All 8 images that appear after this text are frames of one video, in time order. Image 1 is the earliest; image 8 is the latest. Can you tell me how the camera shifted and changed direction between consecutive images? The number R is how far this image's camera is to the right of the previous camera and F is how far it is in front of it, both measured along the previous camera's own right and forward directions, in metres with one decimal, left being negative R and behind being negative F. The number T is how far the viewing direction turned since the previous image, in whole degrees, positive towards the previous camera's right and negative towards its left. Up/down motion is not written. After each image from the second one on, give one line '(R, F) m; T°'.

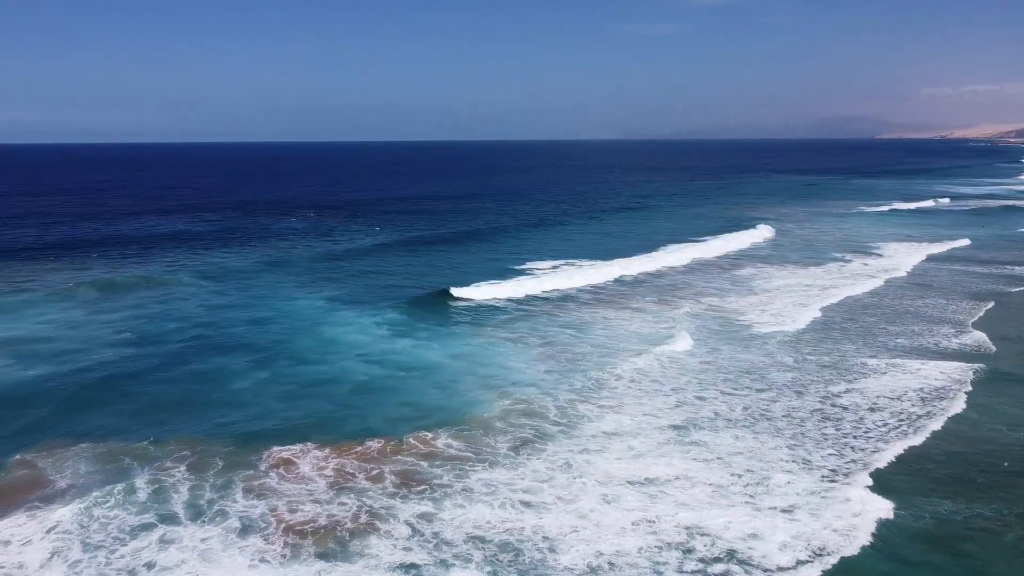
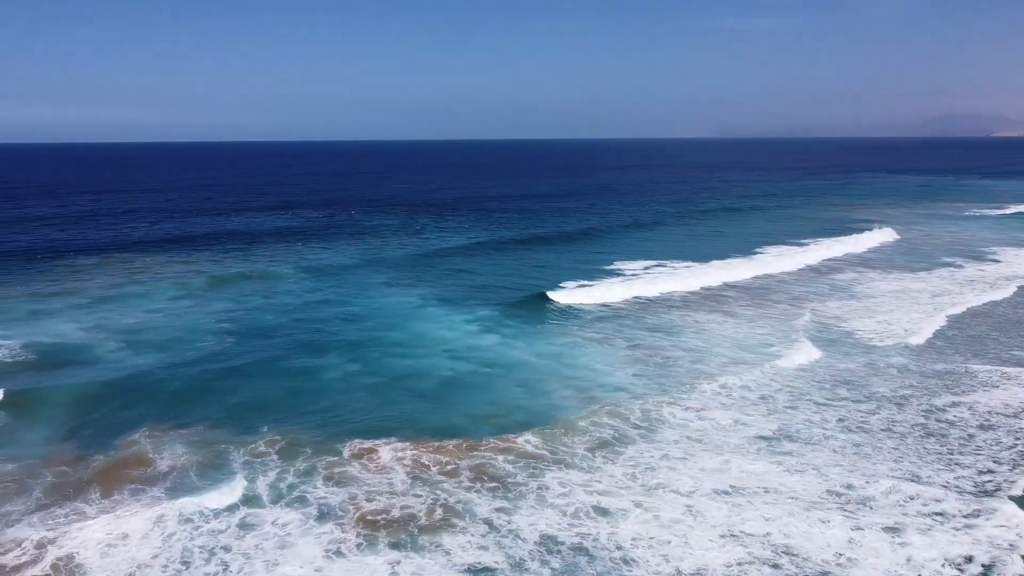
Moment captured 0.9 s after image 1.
(+0.1, +0.2) m; -7°
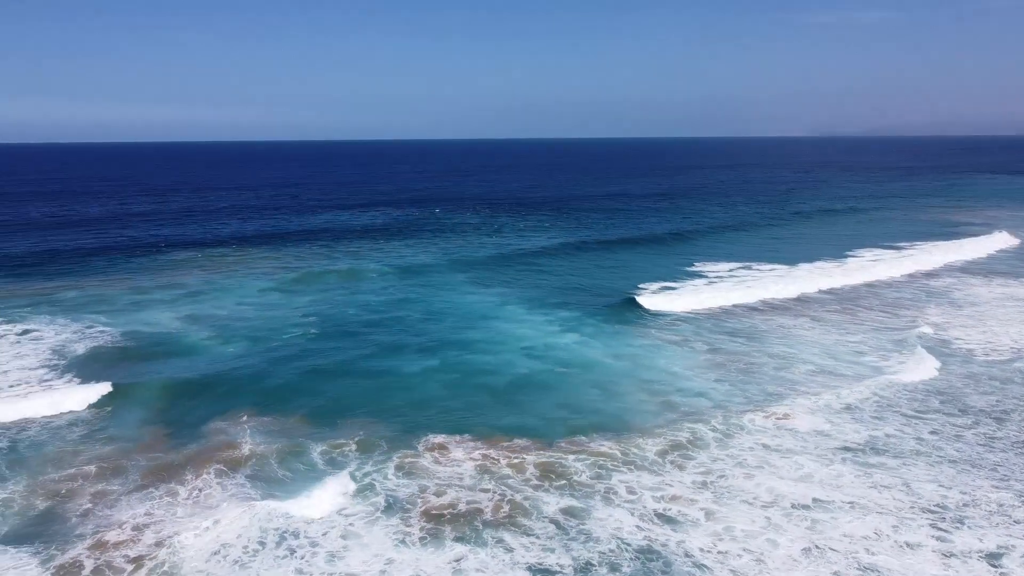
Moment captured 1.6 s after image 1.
(+0.2, +0.1) m; -6°
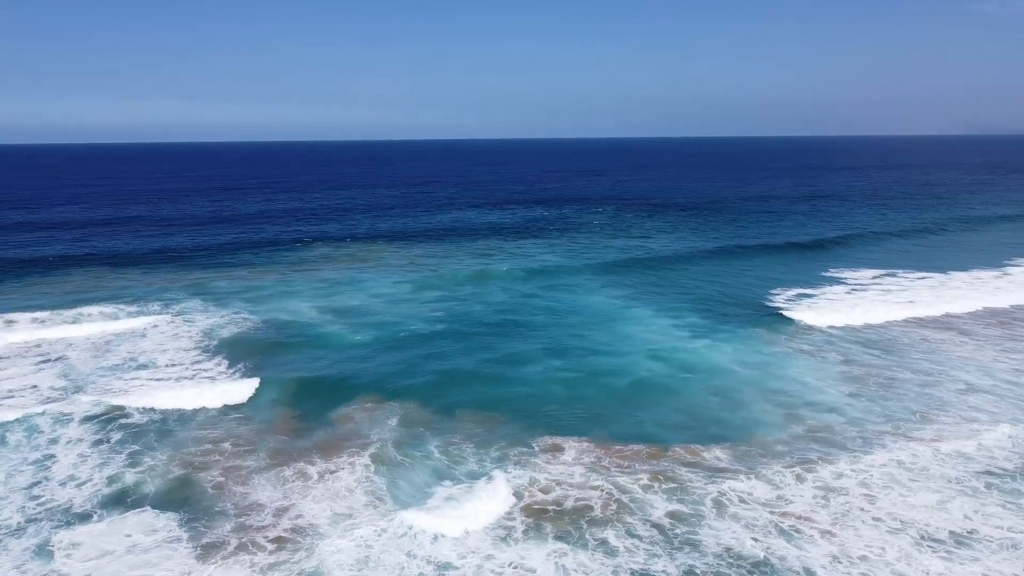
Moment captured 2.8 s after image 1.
(+0.3, 0.0) m; -10°
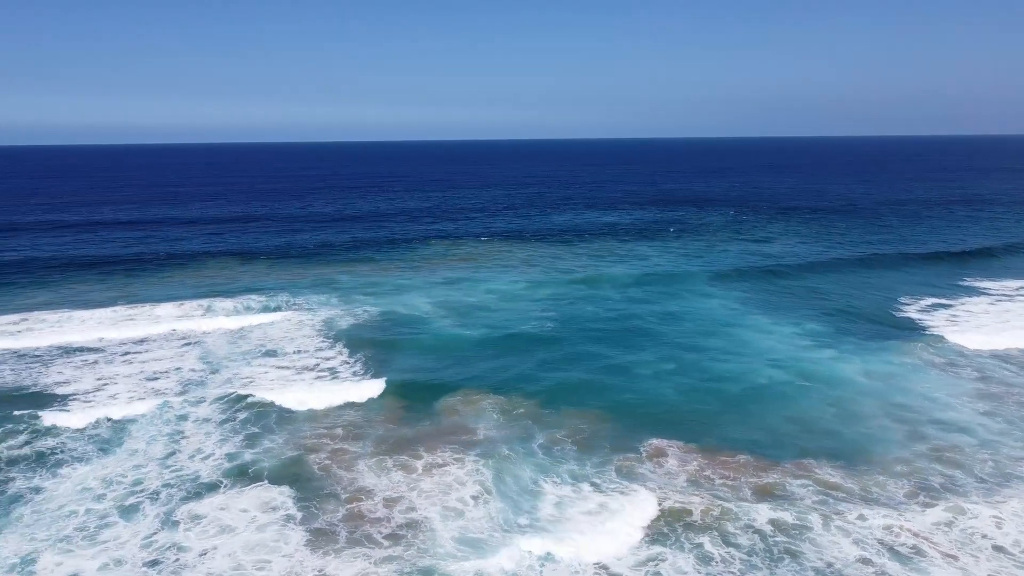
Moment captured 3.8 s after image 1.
(+0.3, -0.1) m; -9°
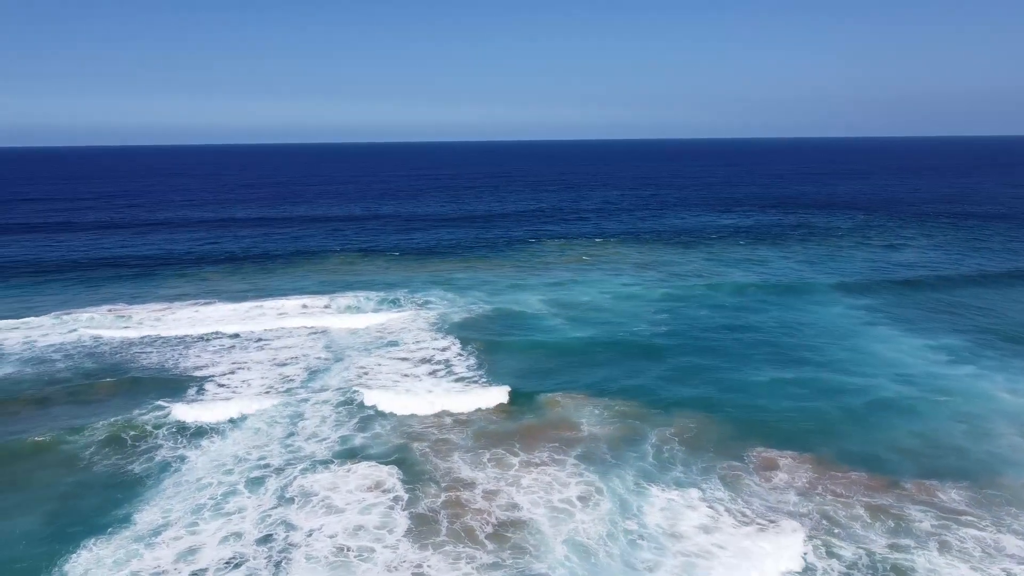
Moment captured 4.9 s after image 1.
(+0.3, -0.1) m; -9°
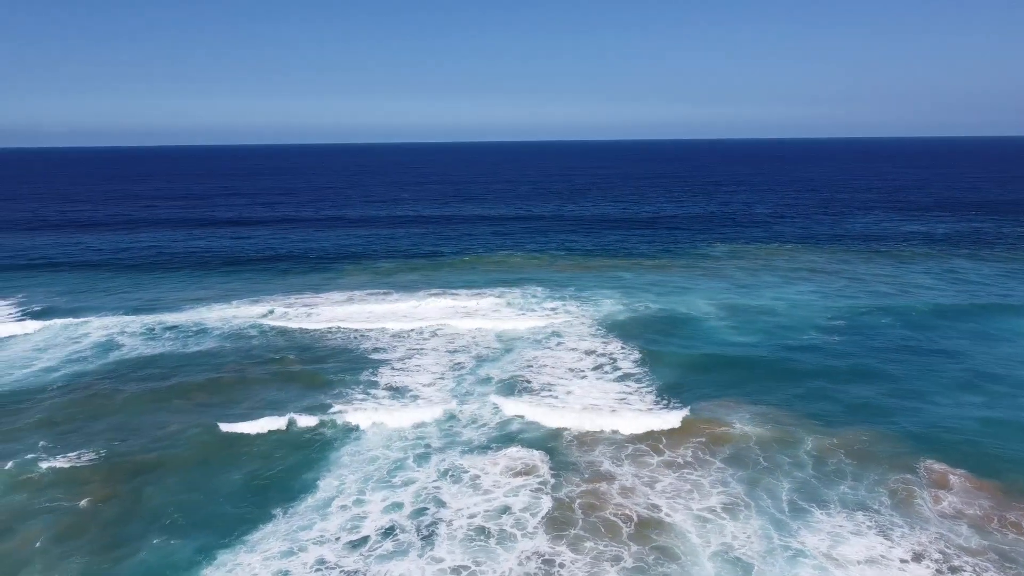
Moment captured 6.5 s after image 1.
(+0.4, -0.3) m; -13°
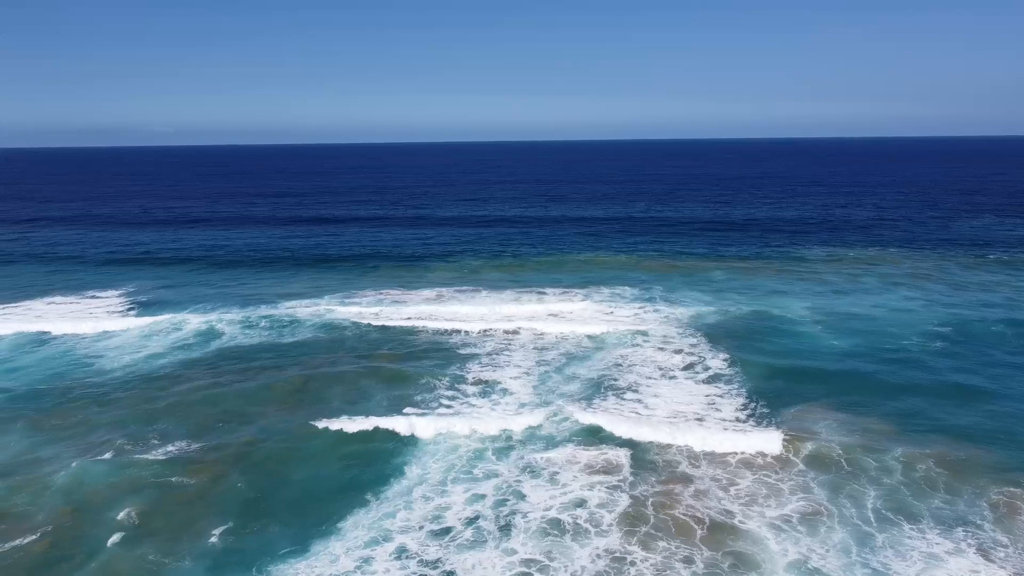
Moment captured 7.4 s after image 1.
(+0.2, -0.2) m; -7°
